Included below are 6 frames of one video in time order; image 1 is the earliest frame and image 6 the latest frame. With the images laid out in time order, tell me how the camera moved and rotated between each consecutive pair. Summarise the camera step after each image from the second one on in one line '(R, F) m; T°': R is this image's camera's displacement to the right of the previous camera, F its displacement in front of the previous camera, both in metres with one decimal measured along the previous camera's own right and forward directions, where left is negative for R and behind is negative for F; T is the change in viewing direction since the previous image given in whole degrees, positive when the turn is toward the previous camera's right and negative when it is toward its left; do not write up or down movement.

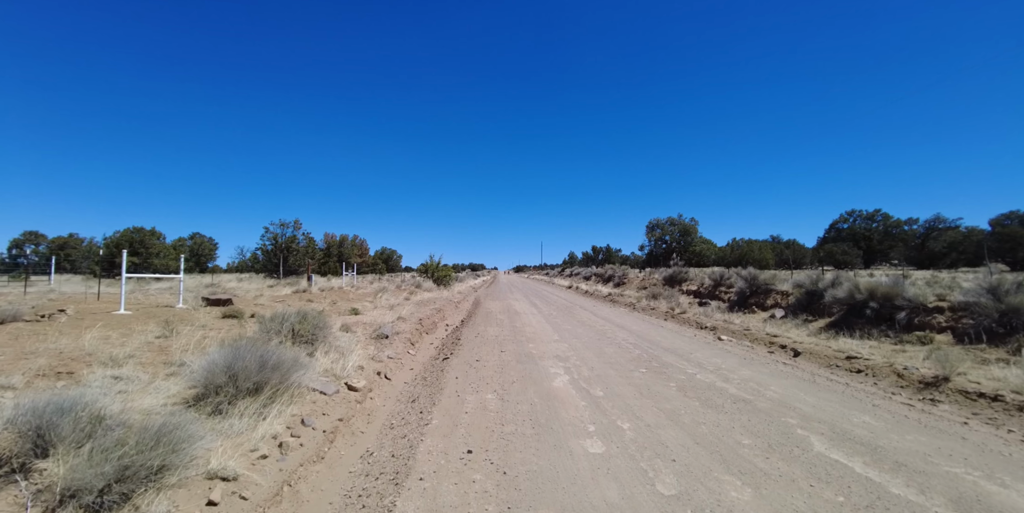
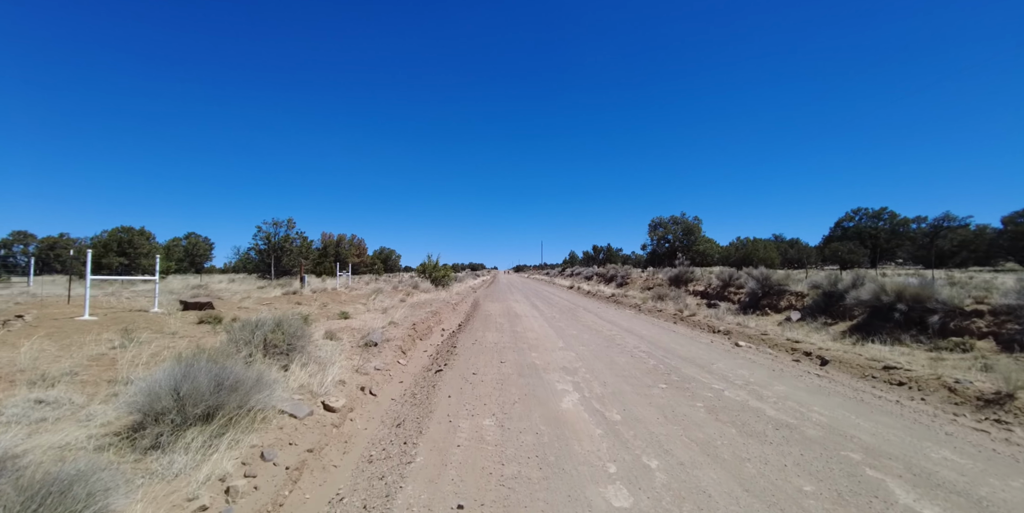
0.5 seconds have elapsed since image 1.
(0.0, +1.0) m; 0°
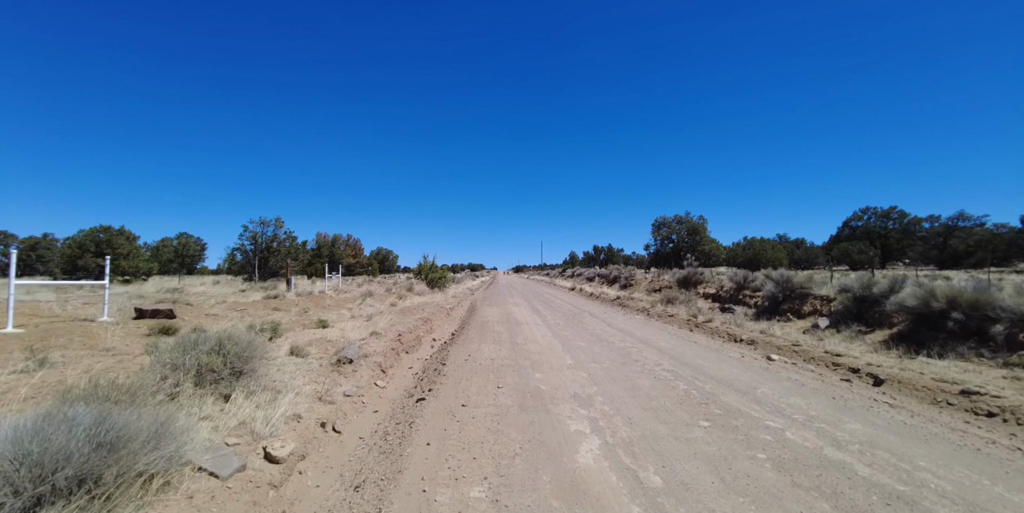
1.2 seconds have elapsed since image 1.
(0.0, +1.6) m; 0°
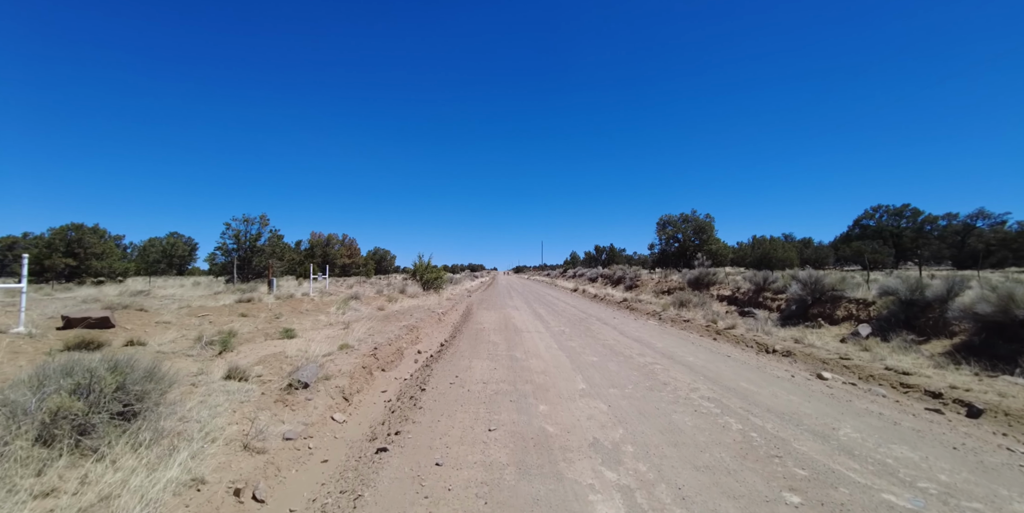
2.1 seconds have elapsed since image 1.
(+0.1, +1.9) m; 0°
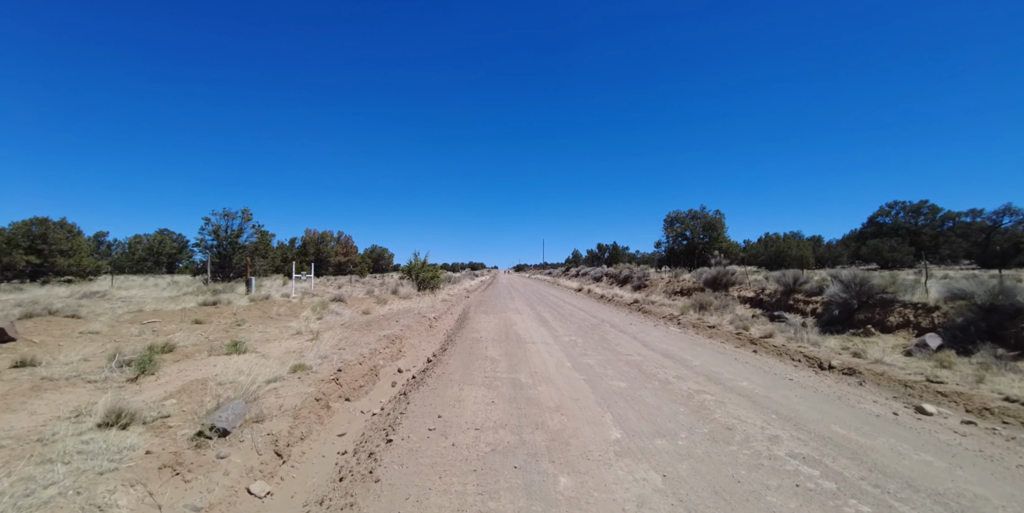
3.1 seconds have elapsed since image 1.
(0.0, +2.2) m; 0°
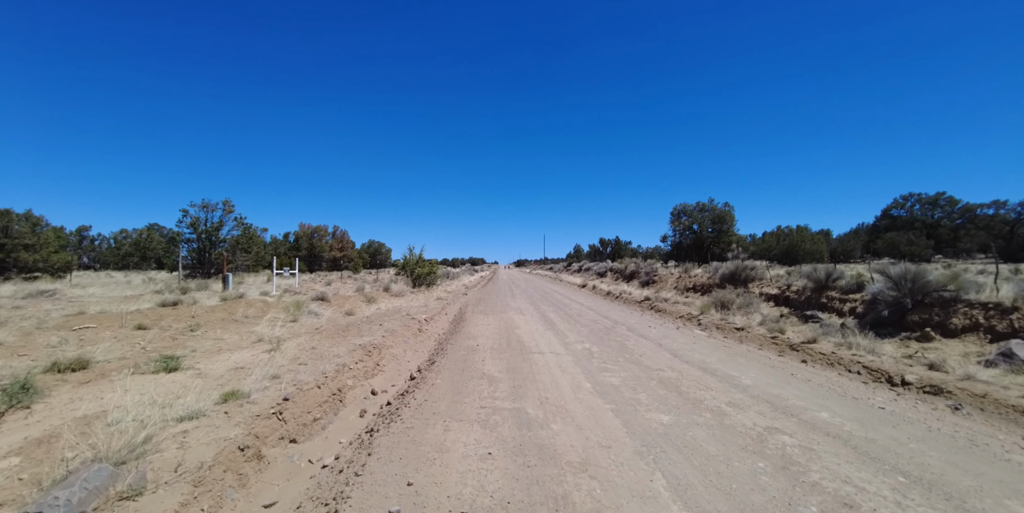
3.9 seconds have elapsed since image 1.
(-0.1, +2.0) m; 0°
